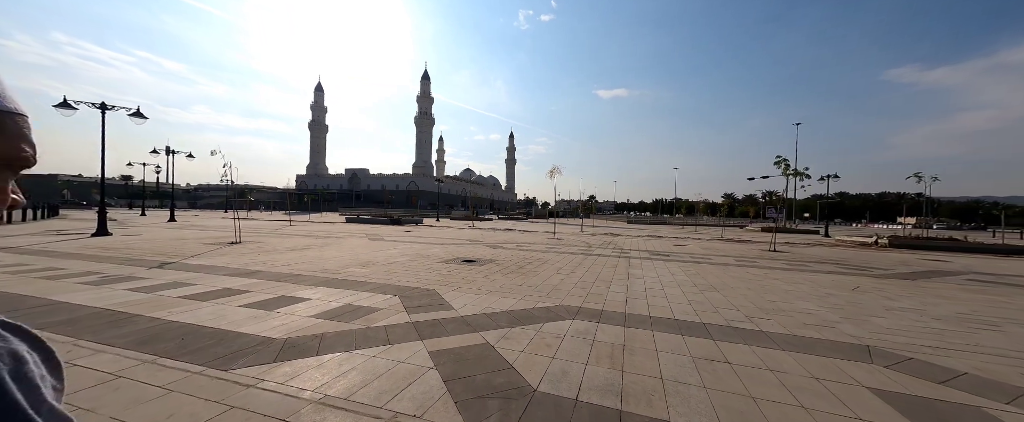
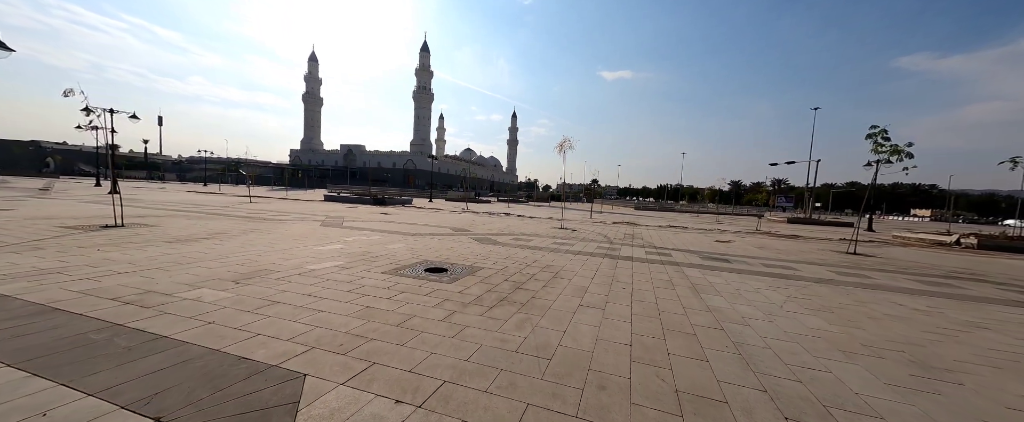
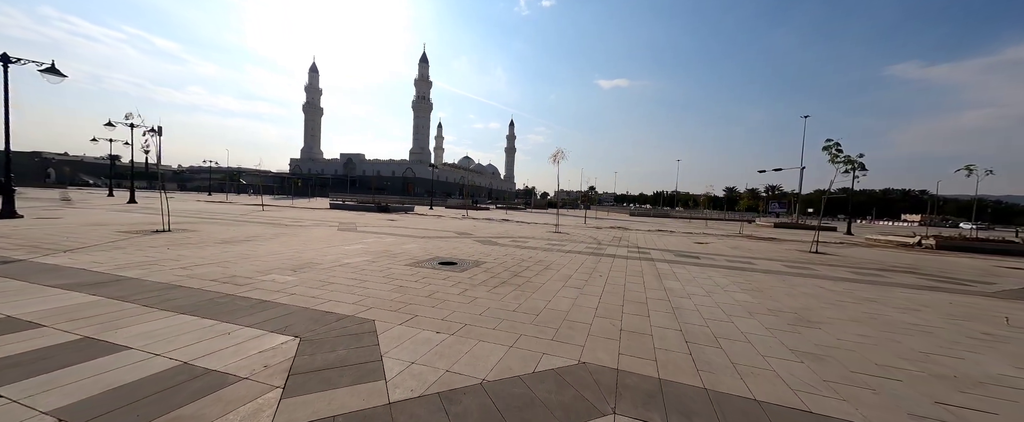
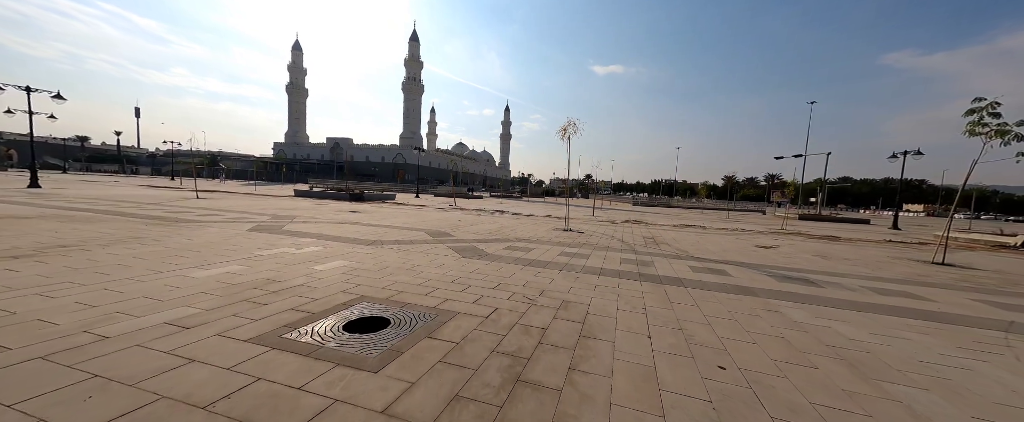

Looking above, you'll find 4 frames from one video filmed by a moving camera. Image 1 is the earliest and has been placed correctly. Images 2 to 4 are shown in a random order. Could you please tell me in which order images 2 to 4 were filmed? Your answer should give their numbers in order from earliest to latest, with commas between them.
3, 2, 4
